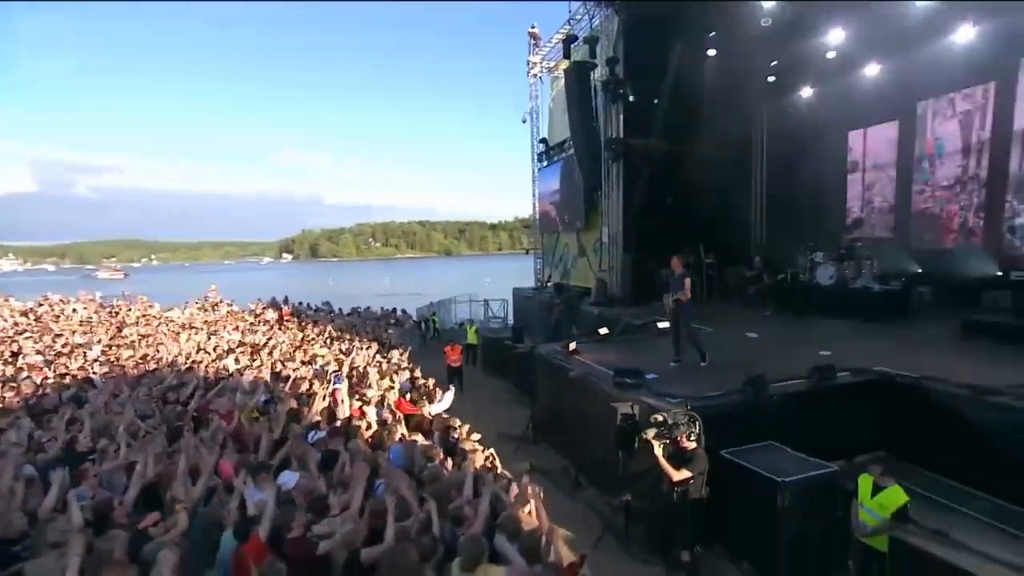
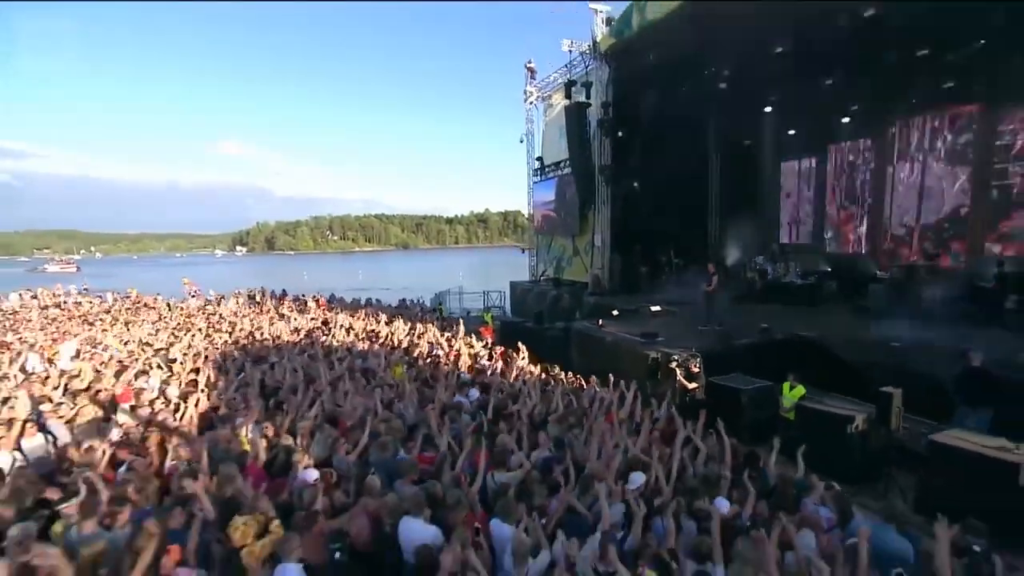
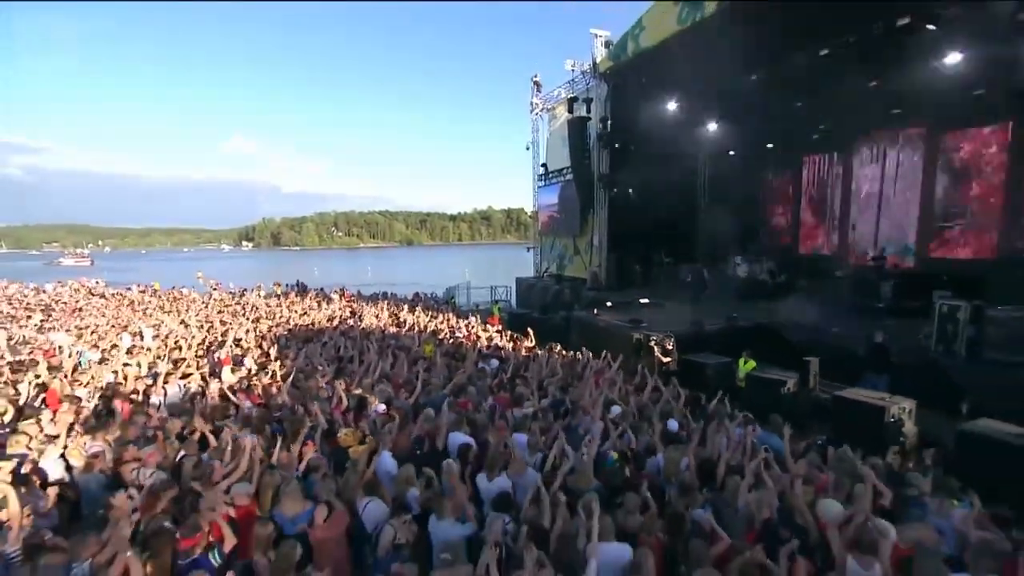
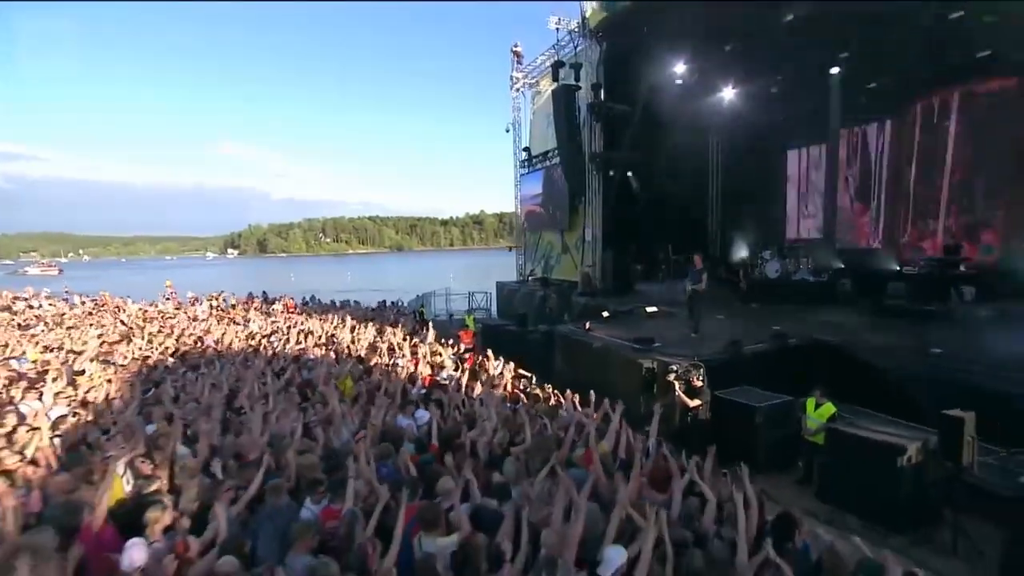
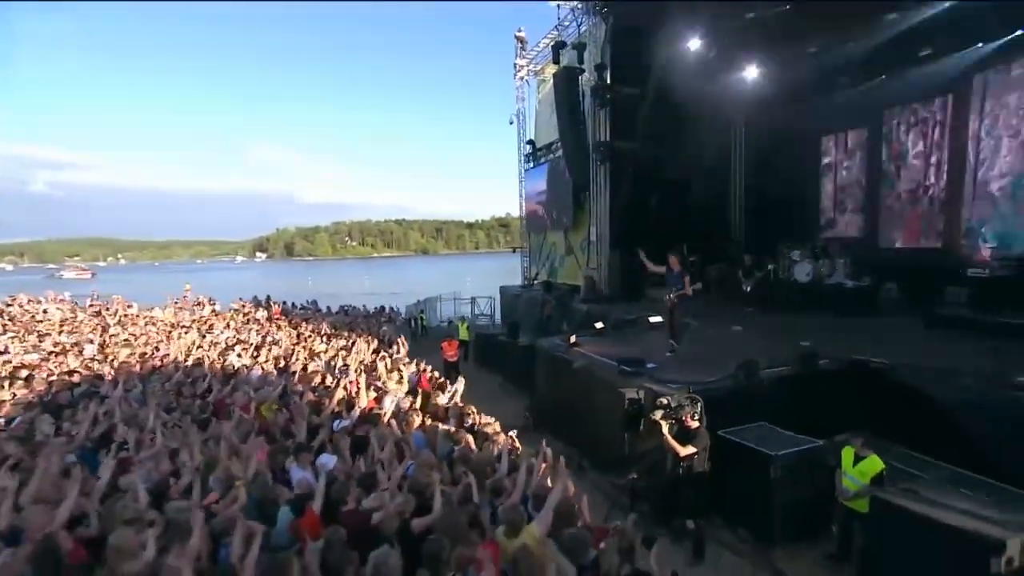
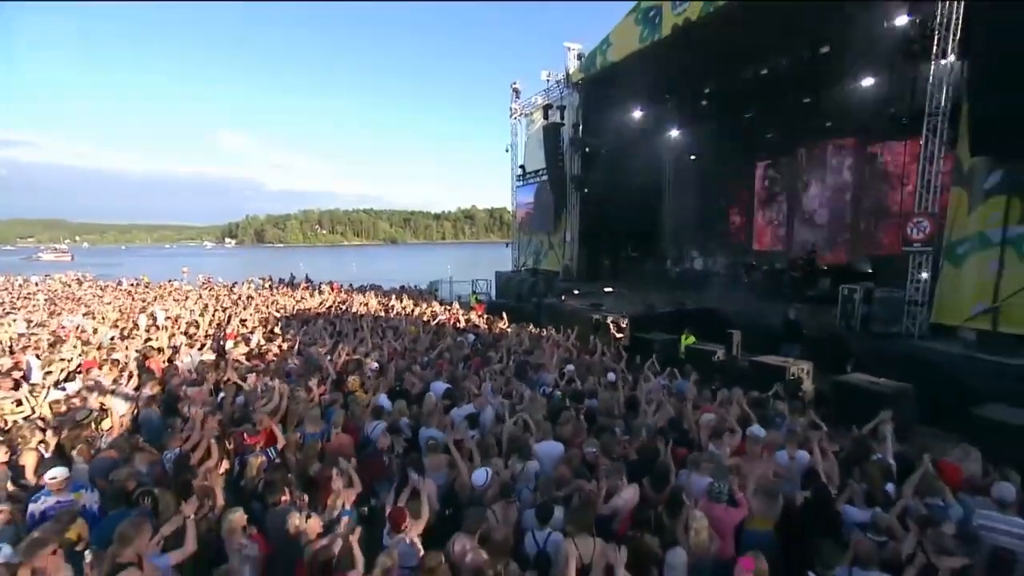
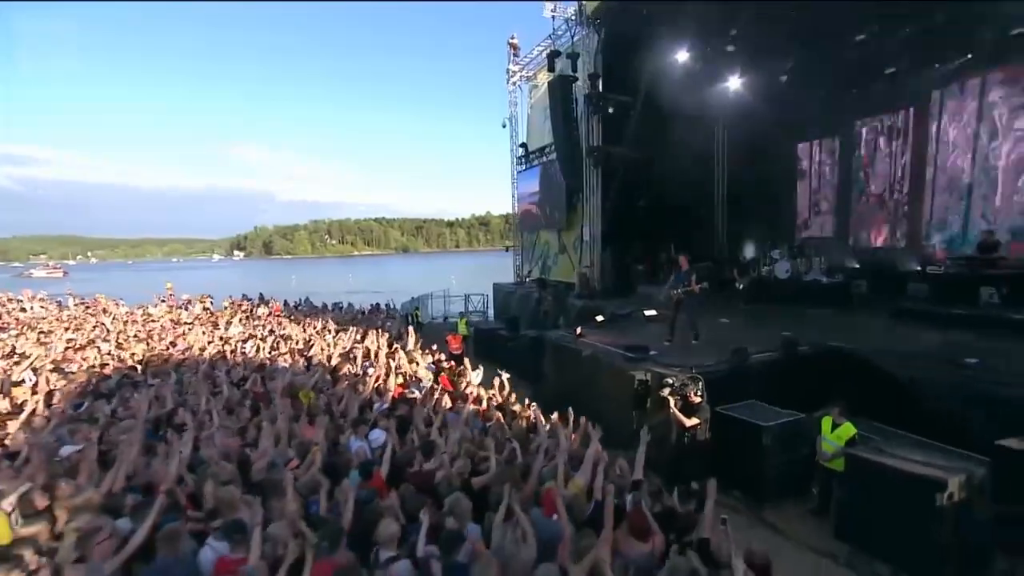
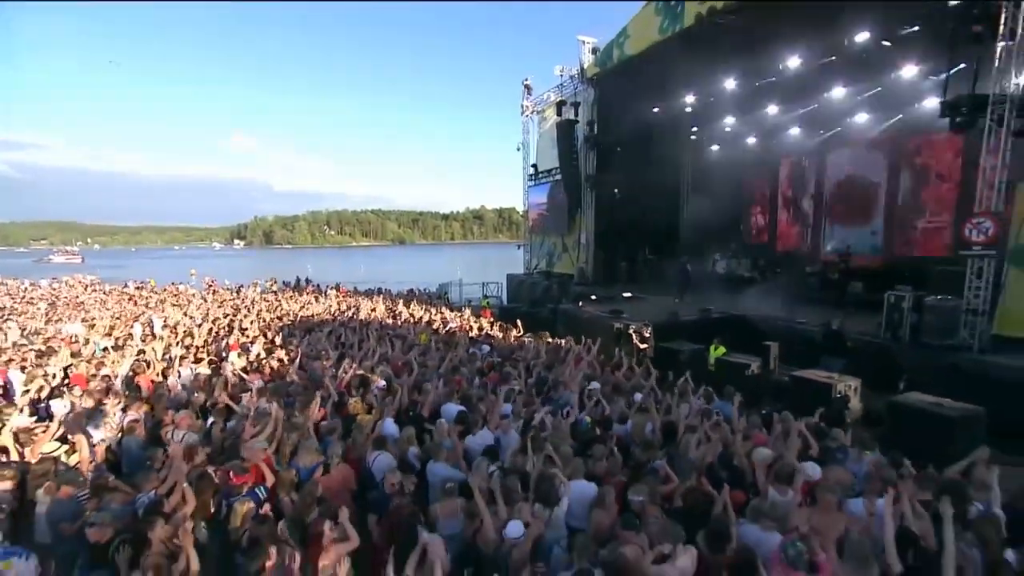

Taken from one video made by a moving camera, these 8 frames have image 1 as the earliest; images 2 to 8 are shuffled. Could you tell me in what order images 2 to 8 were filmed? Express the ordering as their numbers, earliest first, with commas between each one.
5, 7, 4, 2, 3, 8, 6
